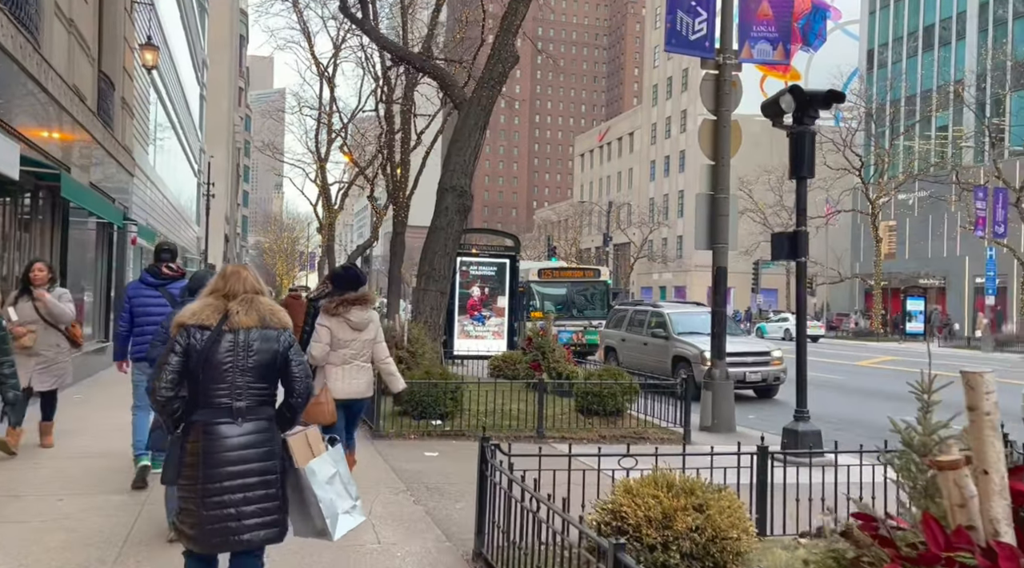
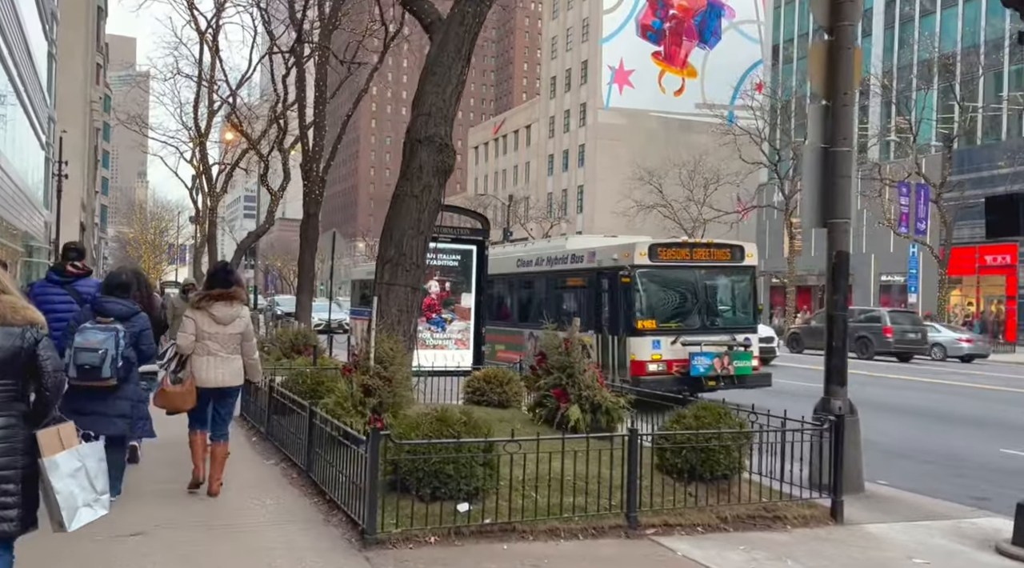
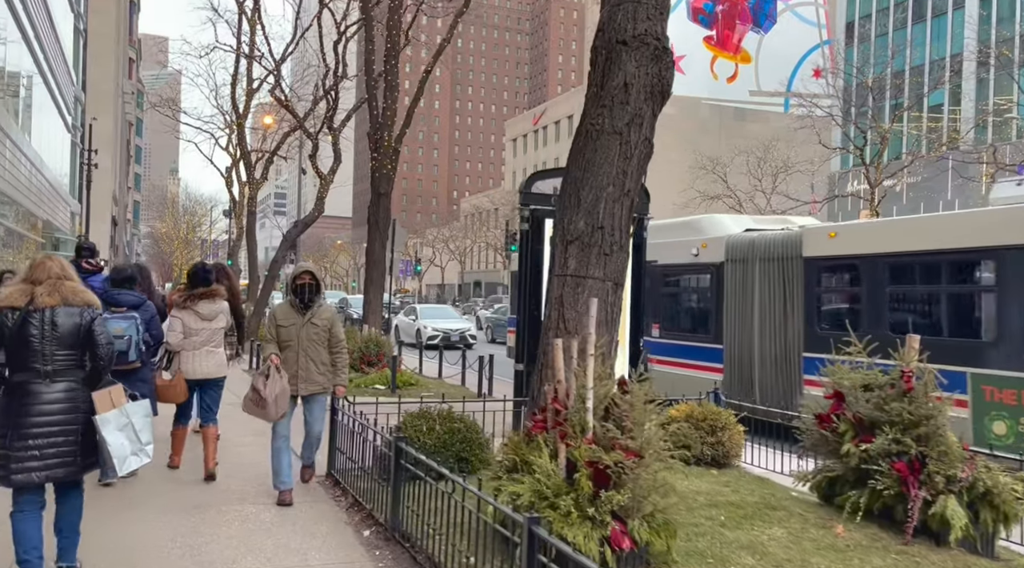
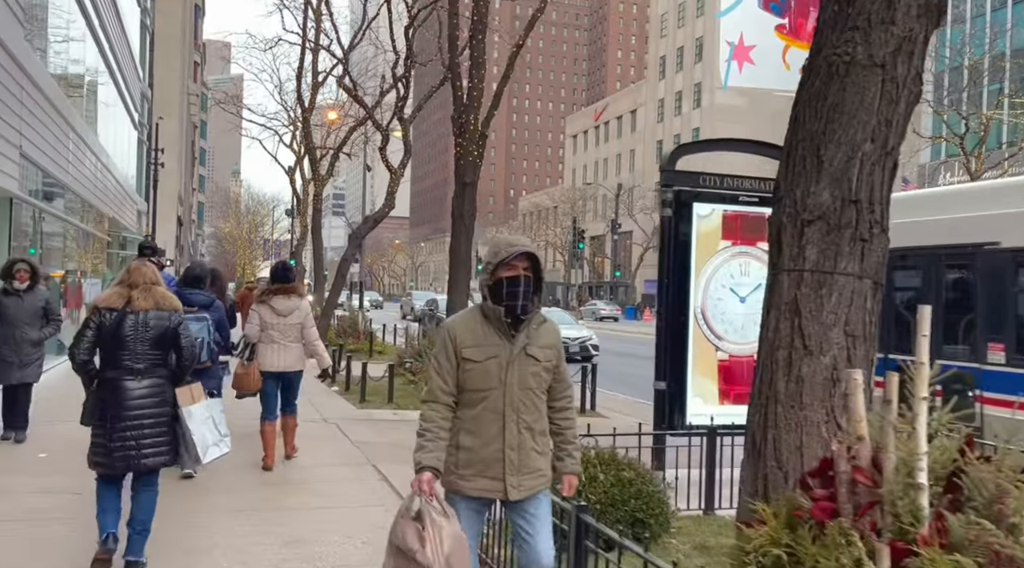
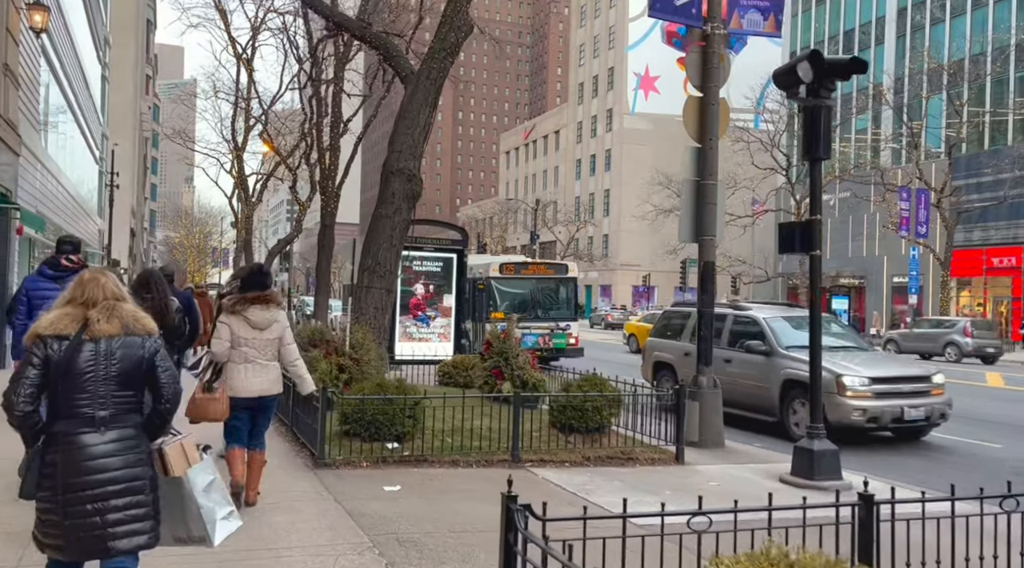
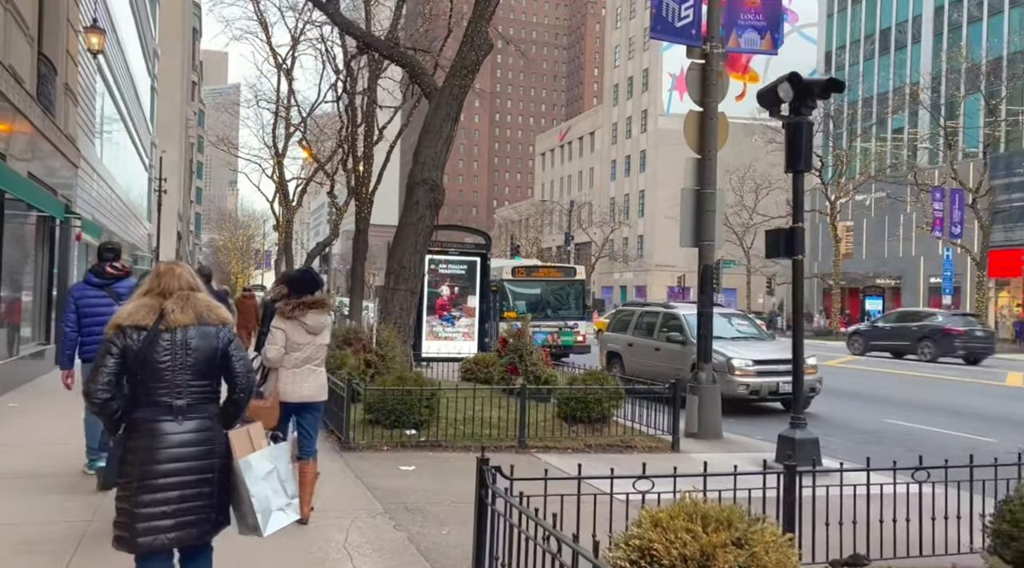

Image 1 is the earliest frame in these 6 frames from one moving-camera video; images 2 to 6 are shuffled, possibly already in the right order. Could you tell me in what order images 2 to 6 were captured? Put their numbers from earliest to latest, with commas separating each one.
6, 5, 2, 3, 4
